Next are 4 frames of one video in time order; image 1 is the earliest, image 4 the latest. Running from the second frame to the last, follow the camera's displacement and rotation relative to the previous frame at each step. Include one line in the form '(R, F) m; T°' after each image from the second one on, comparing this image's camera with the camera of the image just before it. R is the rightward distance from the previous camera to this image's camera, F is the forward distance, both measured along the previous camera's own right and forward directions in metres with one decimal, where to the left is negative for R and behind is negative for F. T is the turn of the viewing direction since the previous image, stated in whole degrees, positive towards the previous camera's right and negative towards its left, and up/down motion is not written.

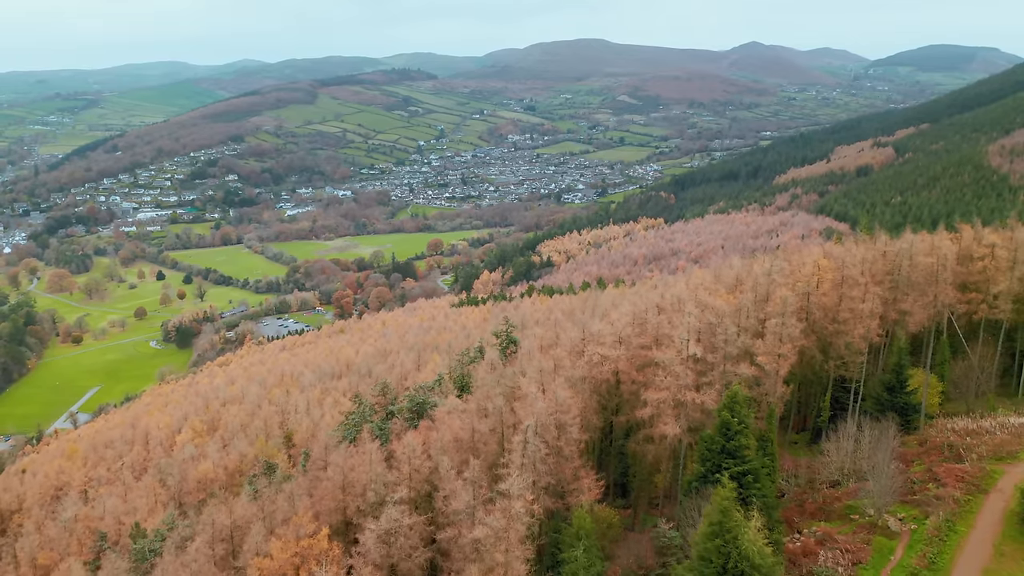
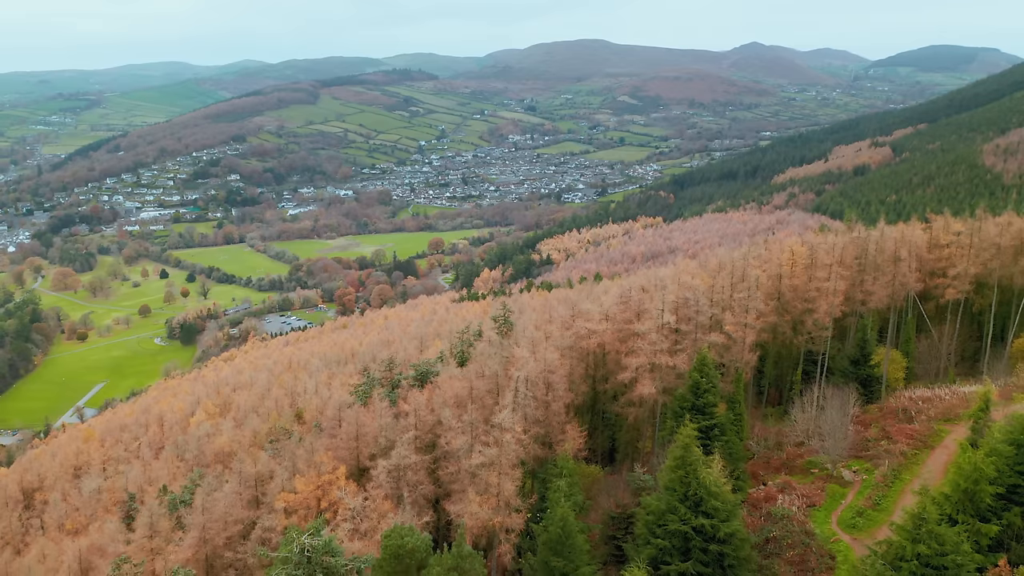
(+0.3, -3.0) m; 0°
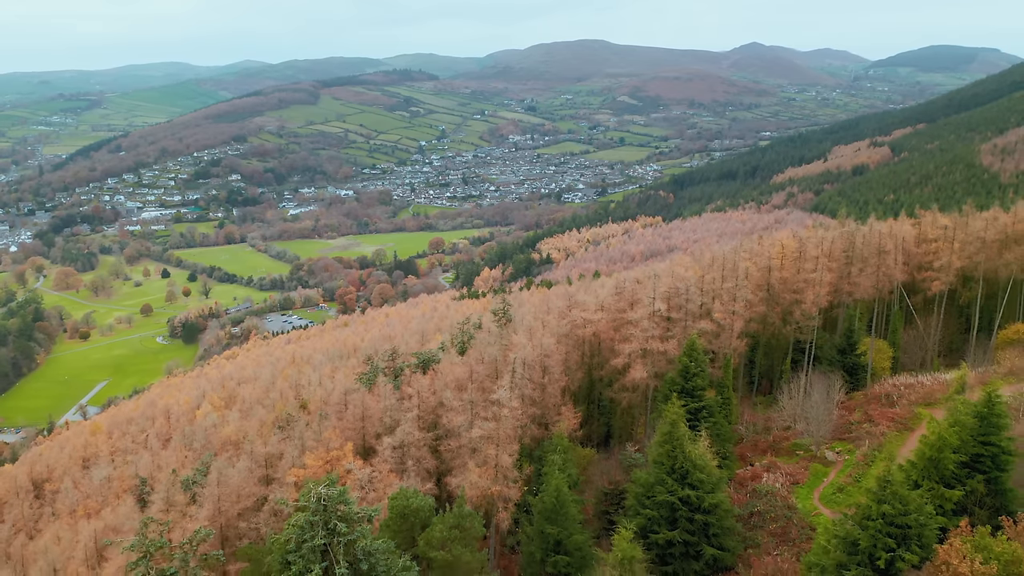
(+0.1, -1.3) m; 0°
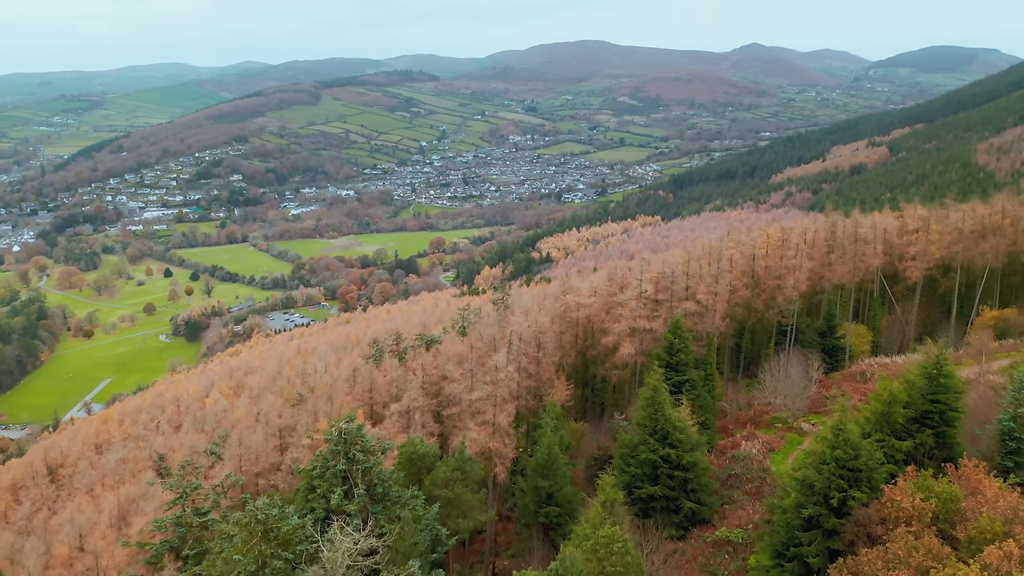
(+0.2, -2.2) m; 0°
